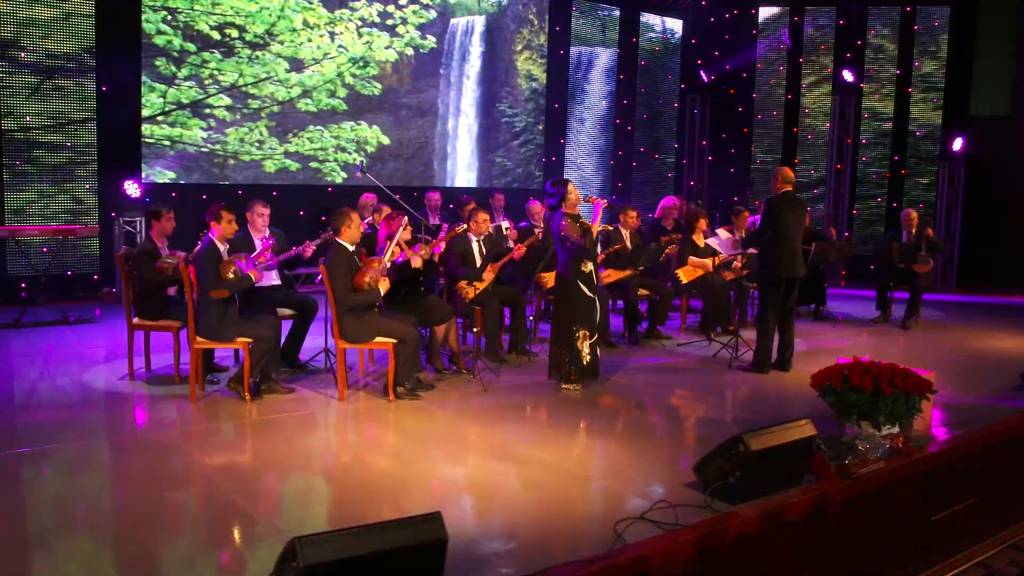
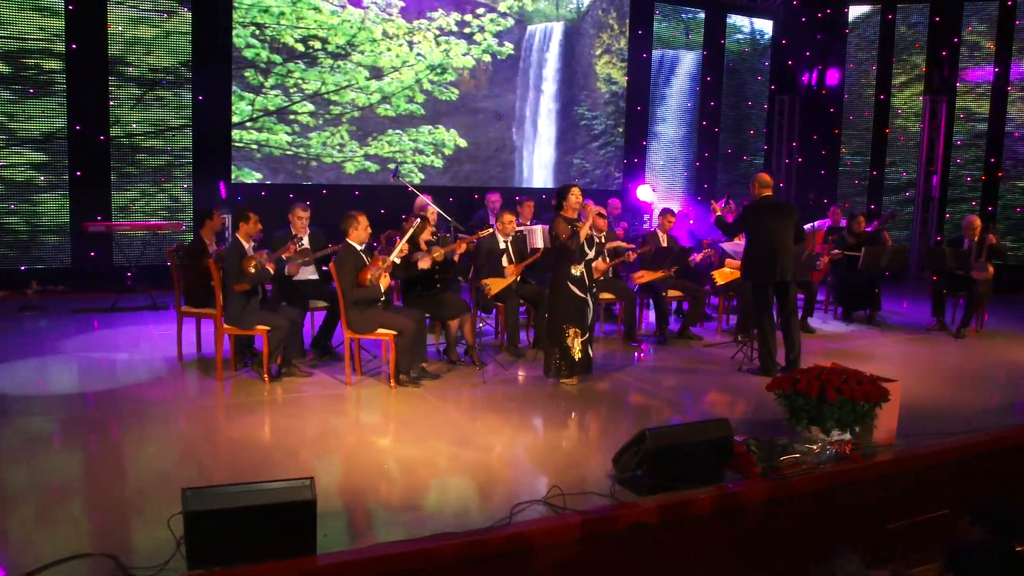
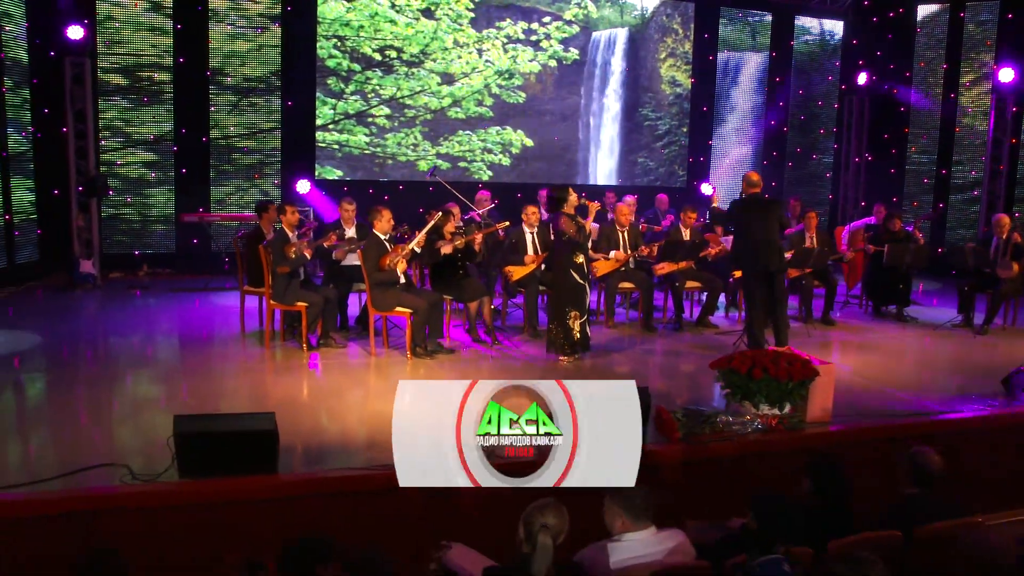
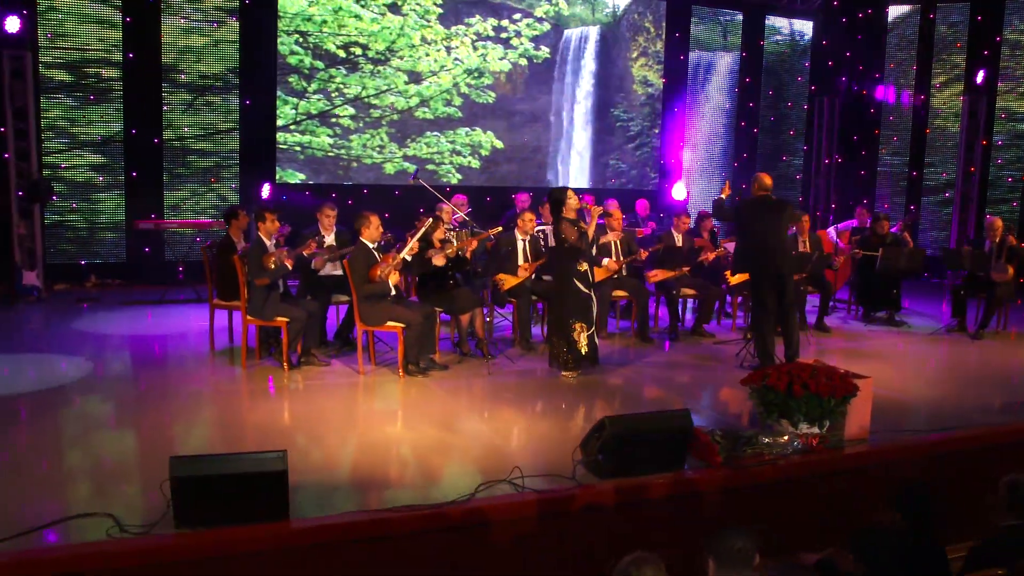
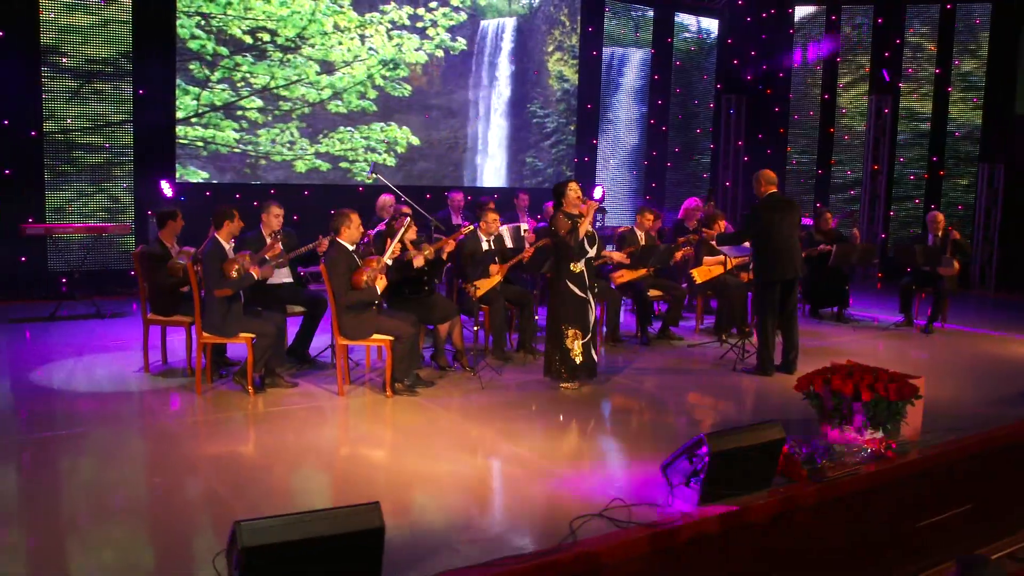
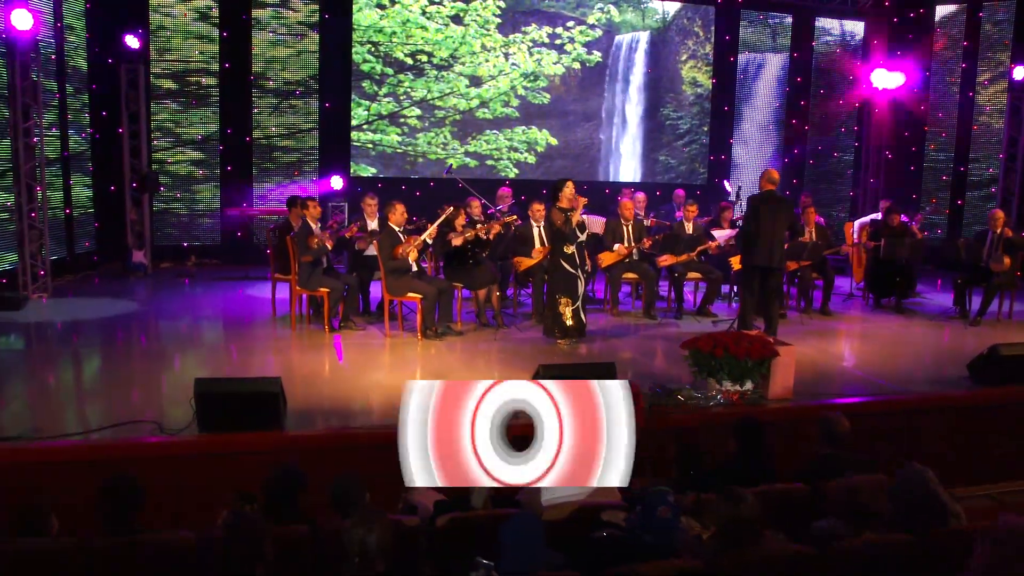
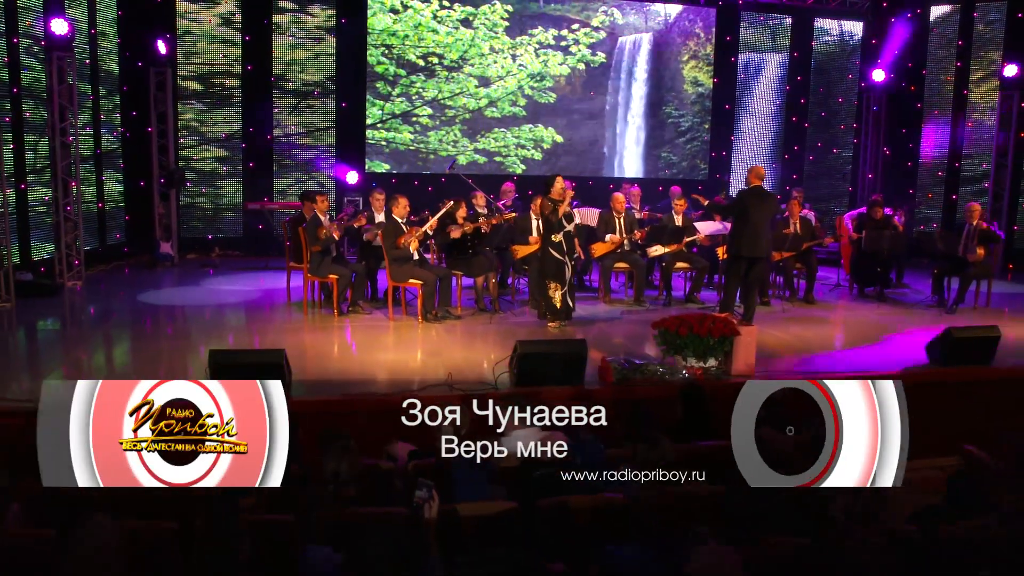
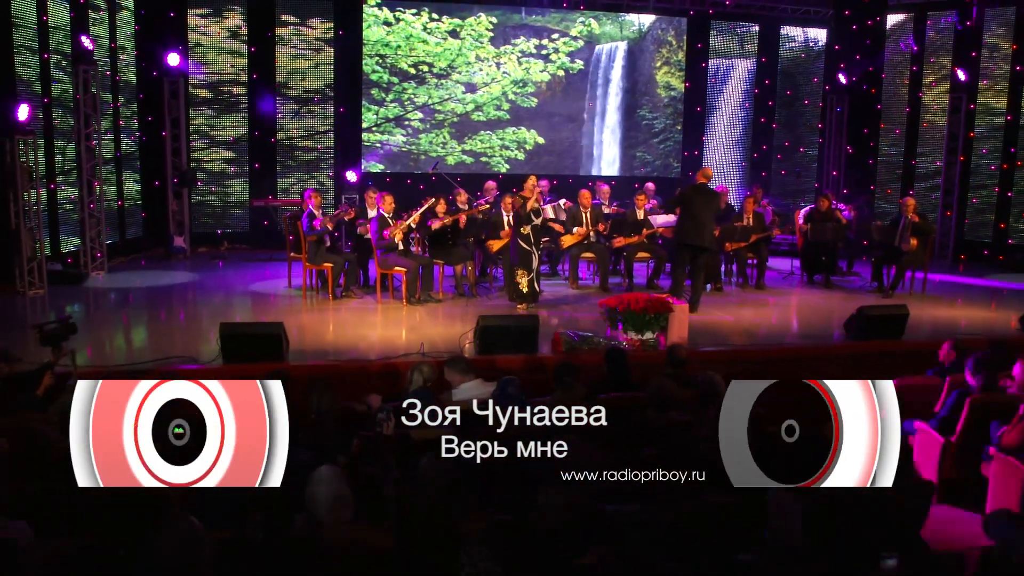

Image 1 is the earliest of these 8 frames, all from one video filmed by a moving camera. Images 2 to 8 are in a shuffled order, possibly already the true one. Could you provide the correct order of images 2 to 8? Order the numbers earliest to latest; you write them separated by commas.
5, 2, 4, 3, 6, 7, 8
